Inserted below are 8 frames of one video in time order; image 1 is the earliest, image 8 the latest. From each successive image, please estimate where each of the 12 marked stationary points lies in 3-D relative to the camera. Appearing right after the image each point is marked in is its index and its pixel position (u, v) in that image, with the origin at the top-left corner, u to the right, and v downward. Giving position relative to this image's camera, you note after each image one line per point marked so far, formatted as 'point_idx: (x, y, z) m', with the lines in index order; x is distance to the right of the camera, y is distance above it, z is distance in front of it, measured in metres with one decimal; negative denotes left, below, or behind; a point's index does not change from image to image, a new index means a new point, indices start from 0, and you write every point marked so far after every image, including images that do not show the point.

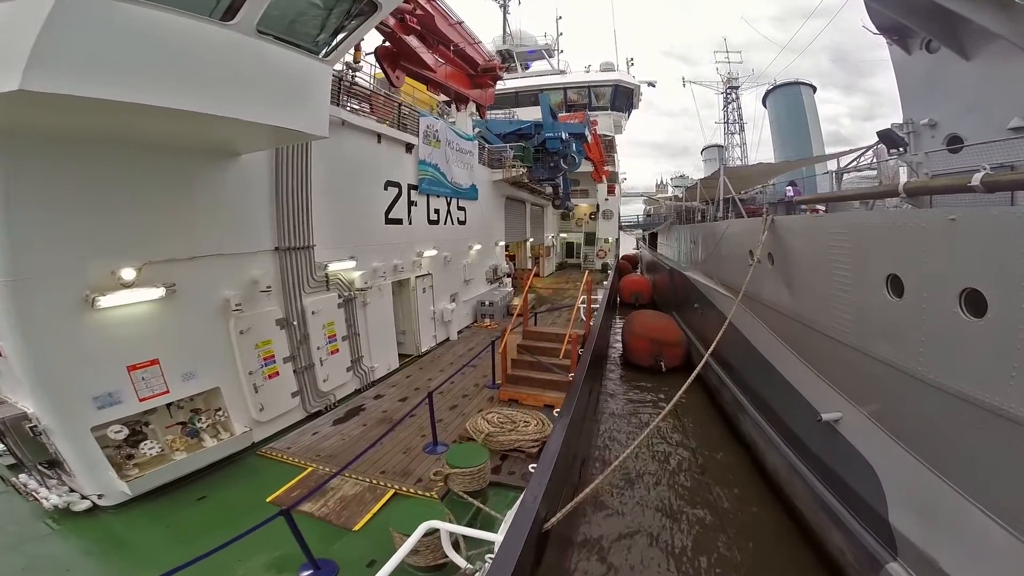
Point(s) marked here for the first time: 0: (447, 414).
0: (-0.9, -1.5, +5.2) m
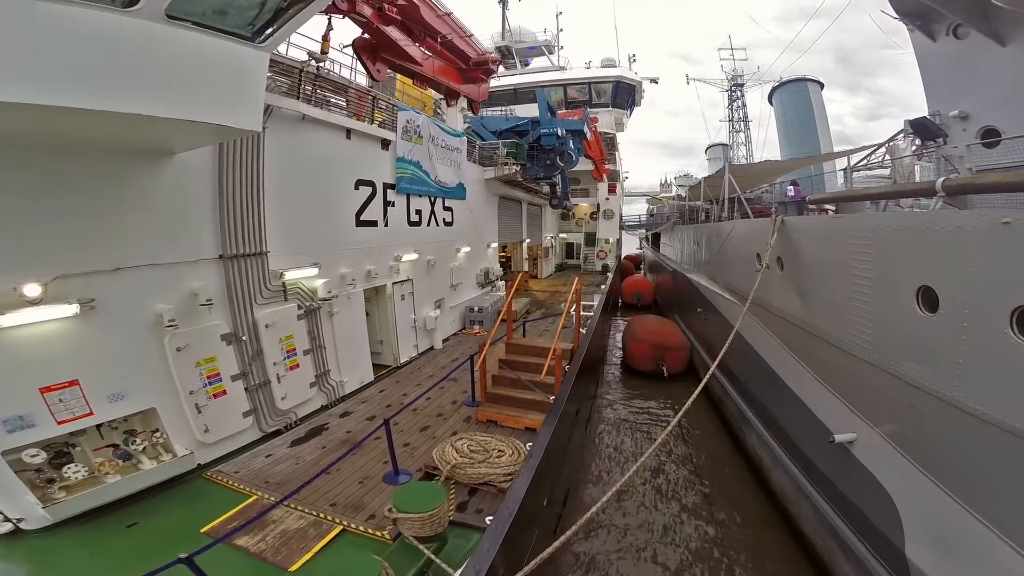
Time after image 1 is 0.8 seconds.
0: (-1.1, -1.6, +4.7) m
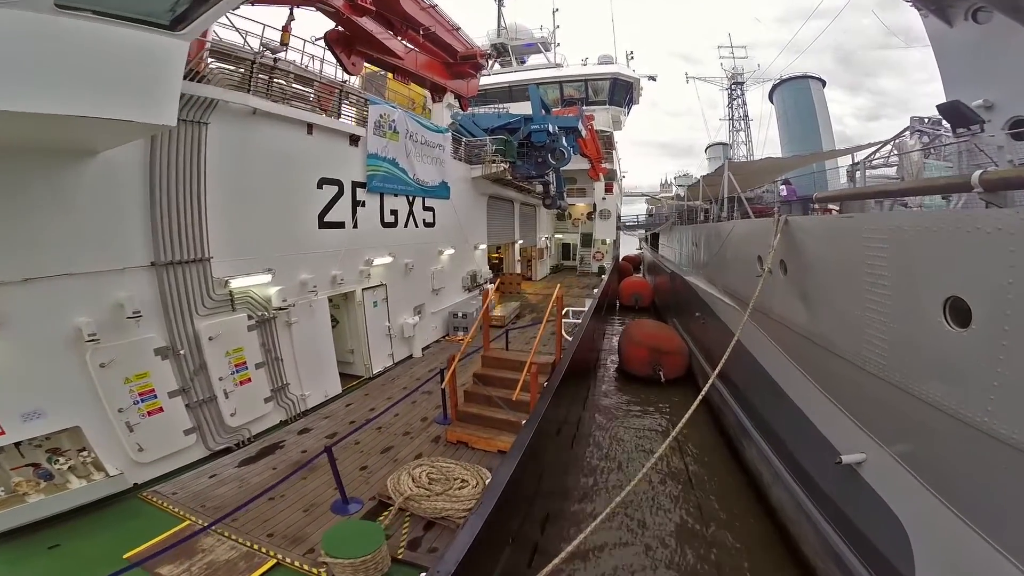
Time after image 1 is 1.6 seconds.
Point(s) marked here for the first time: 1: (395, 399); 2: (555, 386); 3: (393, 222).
0: (-1.3, -1.7, +4.3) m
1: (-1.5, -1.4, +5.5) m
2: (+0.4, -1.0, +4.5) m
3: (-1.6, +0.9, +6.1) m
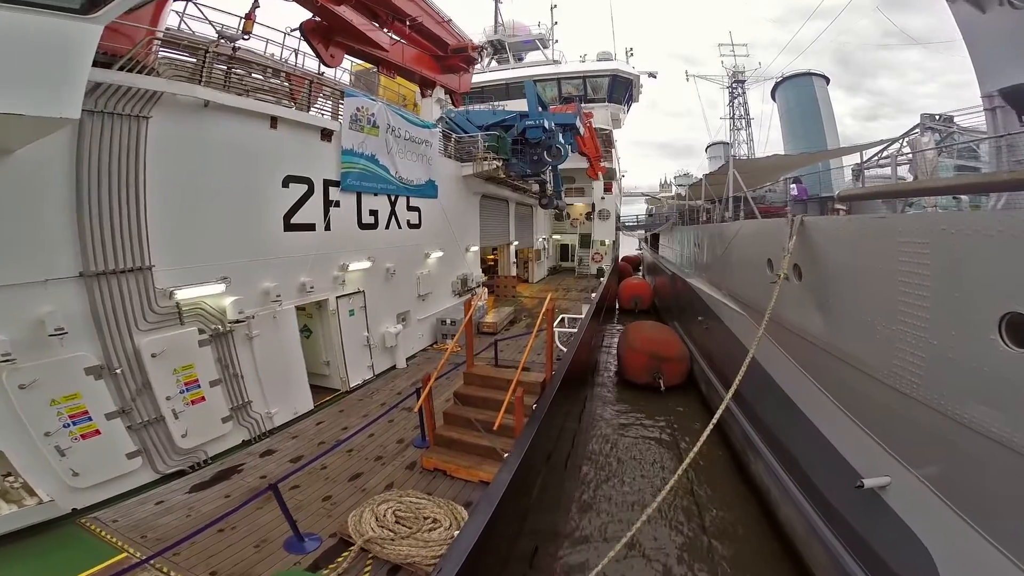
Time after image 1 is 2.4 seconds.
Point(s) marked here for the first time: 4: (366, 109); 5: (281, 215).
0: (-1.4, -1.7, +3.8) m
1: (-1.6, -1.4, +5.0) m
2: (+0.3, -1.1, +4.1) m
3: (-1.8, +0.8, +5.6) m
4: (-1.8, +2.2, +5.4) m
5: (-2.3, +0.7, +4.5) m
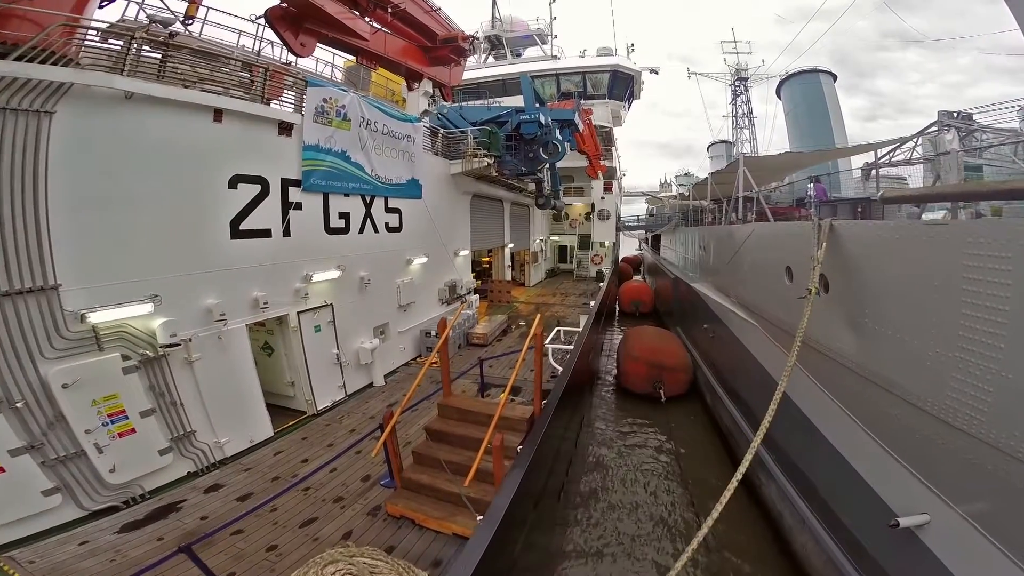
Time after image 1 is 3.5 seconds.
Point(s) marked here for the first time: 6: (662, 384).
0: (-1.6, -1.9, +3.2) m
1: (-1.8, -1.6, +4.5) m
2: (+0.1, -1.2, +3.5) m
3: (-1.9, +0.7, +5.0) m
4: (-1.9, +2.0, +4.8) m
5: (-2.5, +0.6, +3.9) m
6: (+3.0, -1.9, +8.9) m
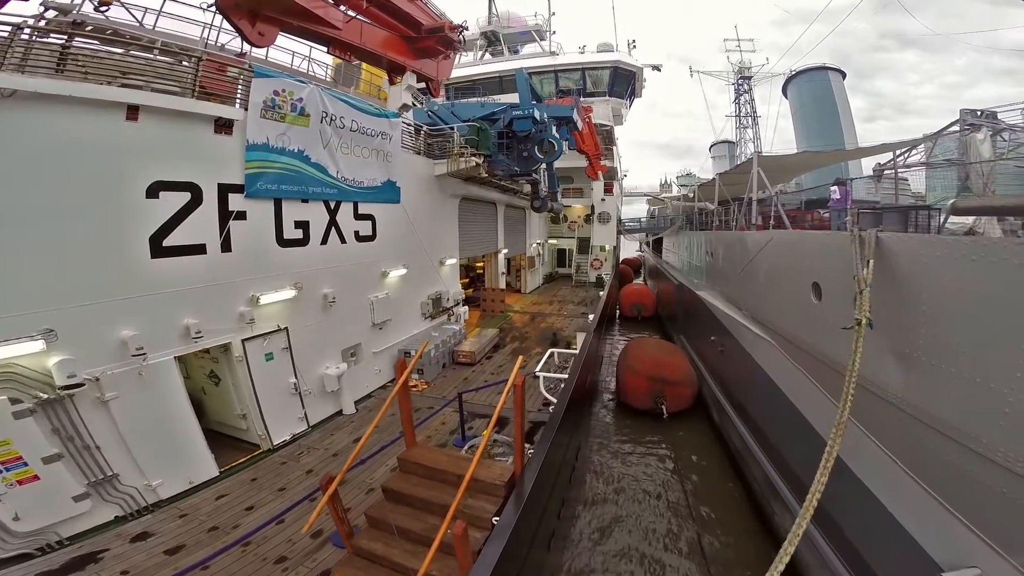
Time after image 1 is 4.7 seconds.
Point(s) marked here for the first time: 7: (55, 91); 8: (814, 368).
0: (-1.7, -2.1, +2.6) m
1: (-1.9, -1.8, +3.8) m
2: (0.0, -1.4, +2.8) m
3: (-2.1, +0.5, +4.4) m
4: (-2.1, +1.9, +4.2) m
5: (-2.6, +0.4, +3.2) m
6: (+2.9, -2.1, +8.2) m
7: (-2.9, +1.3, +2.7) m
8: (+3.2, -0.9, +4.8) m
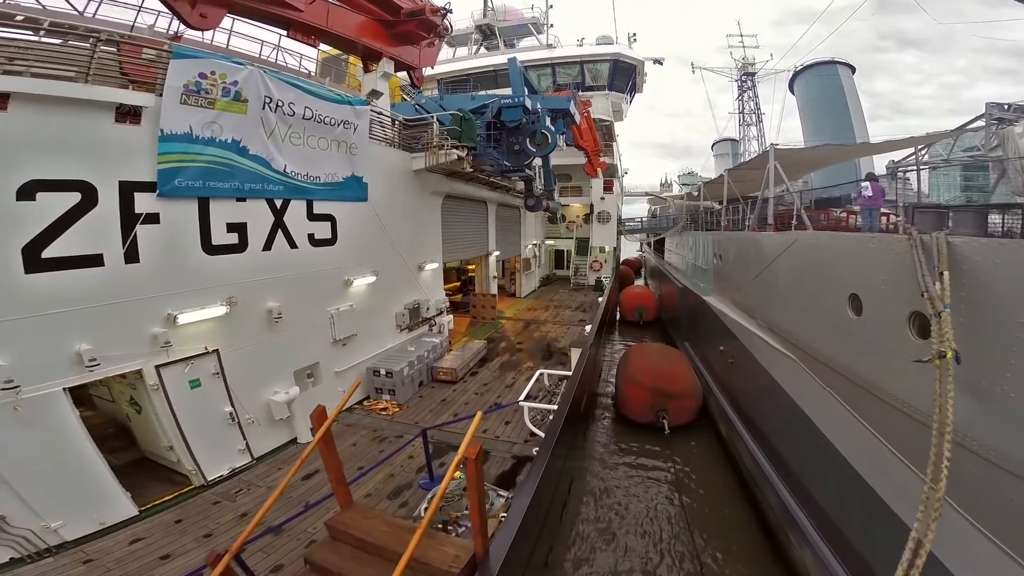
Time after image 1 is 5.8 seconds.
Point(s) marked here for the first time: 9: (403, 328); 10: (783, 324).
0: (-1.9, -2.2, +1.9) m
1: (-2.1, -1.9, +3.1) m
2: (-0.2, -1.5, +2.1) m
3: (-2.2, +0.4, +3.7) m
4: (-2.3, +1.7, +3.5) m
5: (-2.8, +0.3, +2.6) m
6: (+2.7, -2.2, +7.5) m
7: (-3.0, +1.1, +2.0) m
8: (+3.0, -1.0, +4.1) m
9: (-1.5, -0.5, +5.9) m
10: (+3.4, -0.5, +5.5) m
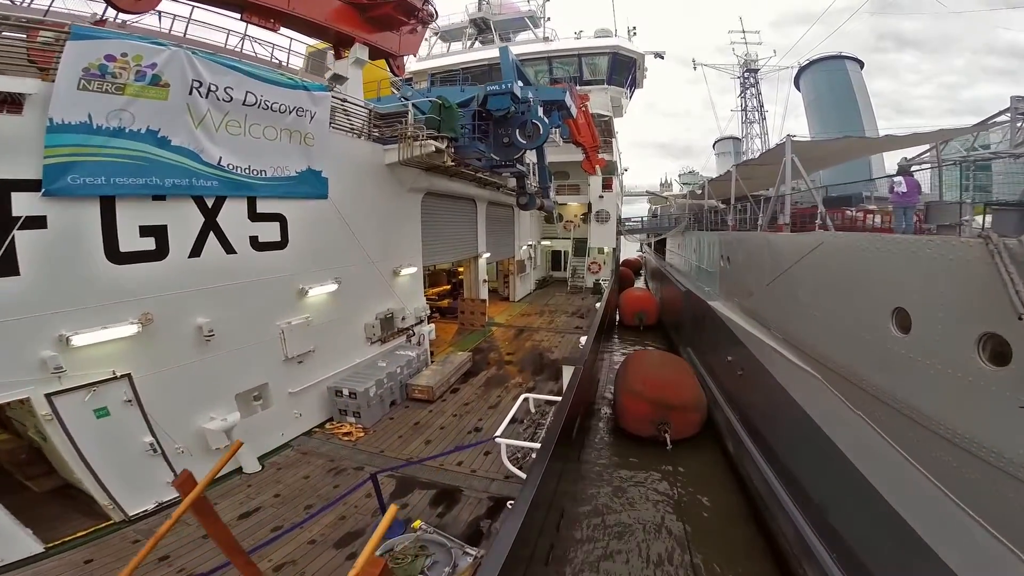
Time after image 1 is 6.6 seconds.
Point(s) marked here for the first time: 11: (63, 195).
0: (-2.1, -2.3, +1.3) m
1: (-2.3, -2.0, +2.5) m
2: (-0.4, -1.6, +1.5) m
3: (-2.4, +0.3, +3.1) m
4: (-2.4, +1.6, +2.9) m
5: (-3.0, +0.2, +1.9) m
6: (+2.5, -2.3, +6.9) m
7: (-3.2, +1.1, +1.4) m
8: (+2.9, -1.1, +3.4) m
9: (-1.6, -0.6, +5.3) m
10: (+3.3, -0.6, +4.9) m
11: (-2.6, +0.6, +2.7) m
